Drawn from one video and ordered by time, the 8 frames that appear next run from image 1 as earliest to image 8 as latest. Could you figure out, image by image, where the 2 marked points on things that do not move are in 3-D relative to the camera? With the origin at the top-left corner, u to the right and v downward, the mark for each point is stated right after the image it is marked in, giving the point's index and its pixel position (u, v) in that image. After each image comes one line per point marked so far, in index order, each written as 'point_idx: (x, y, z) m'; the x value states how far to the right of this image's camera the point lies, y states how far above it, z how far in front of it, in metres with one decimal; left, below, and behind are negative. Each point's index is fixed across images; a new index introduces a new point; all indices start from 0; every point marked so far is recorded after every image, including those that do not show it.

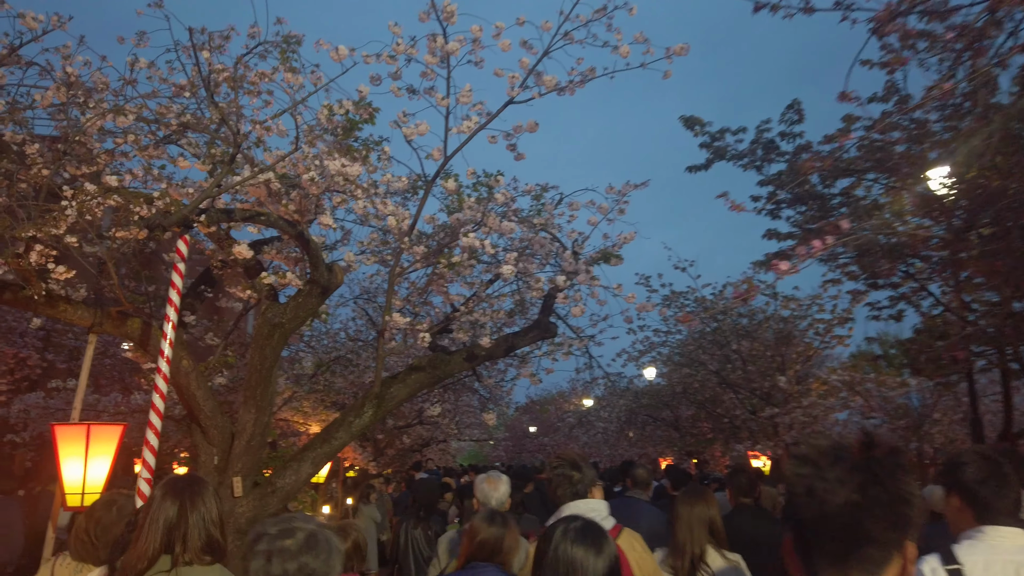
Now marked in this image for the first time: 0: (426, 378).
0: (-1.2, -1.2, +10.2) m
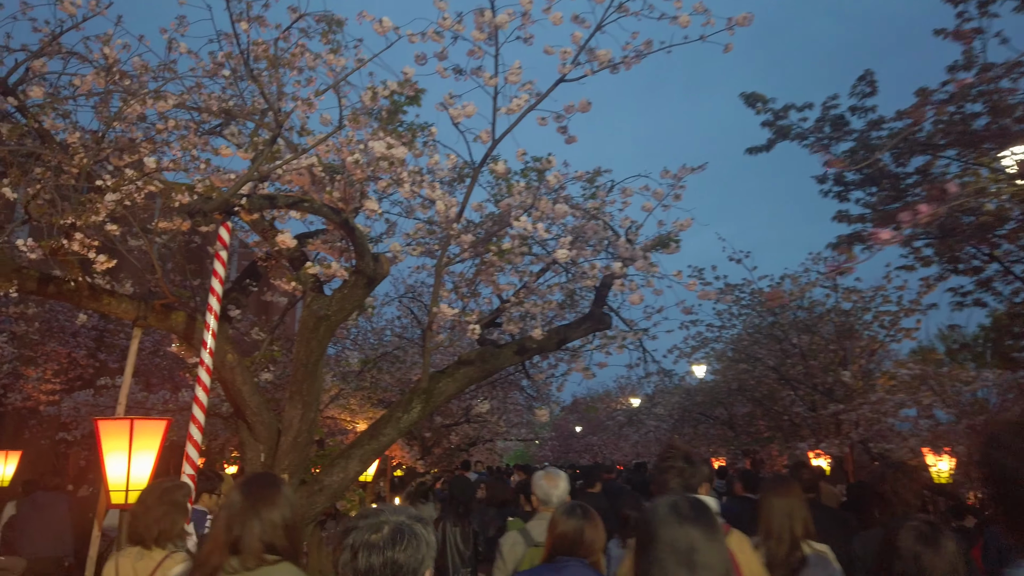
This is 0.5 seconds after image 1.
0: (-0.5, -1.1, +9.8) m
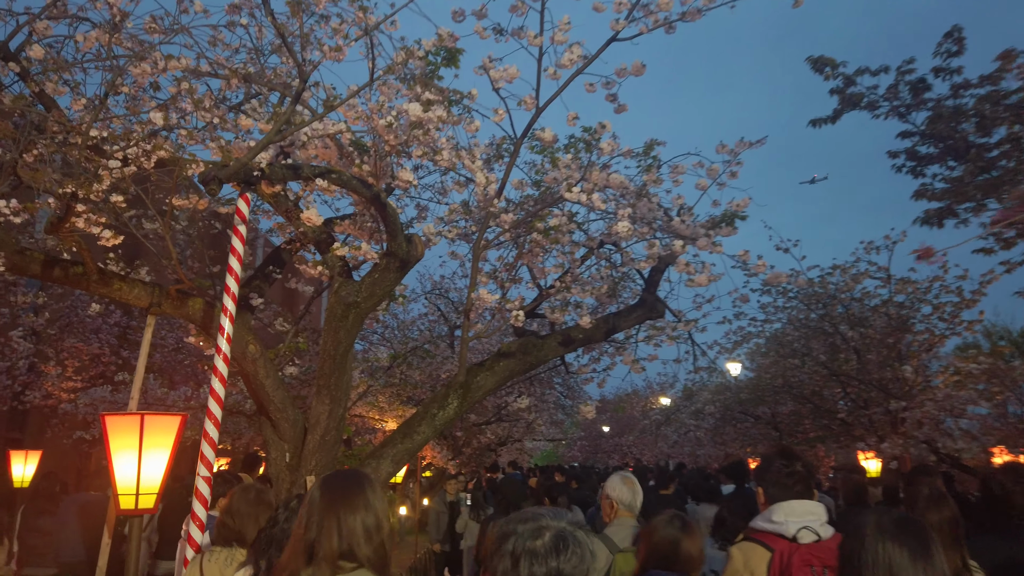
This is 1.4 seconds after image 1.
0: (0.0, -0.9, +9.0) m
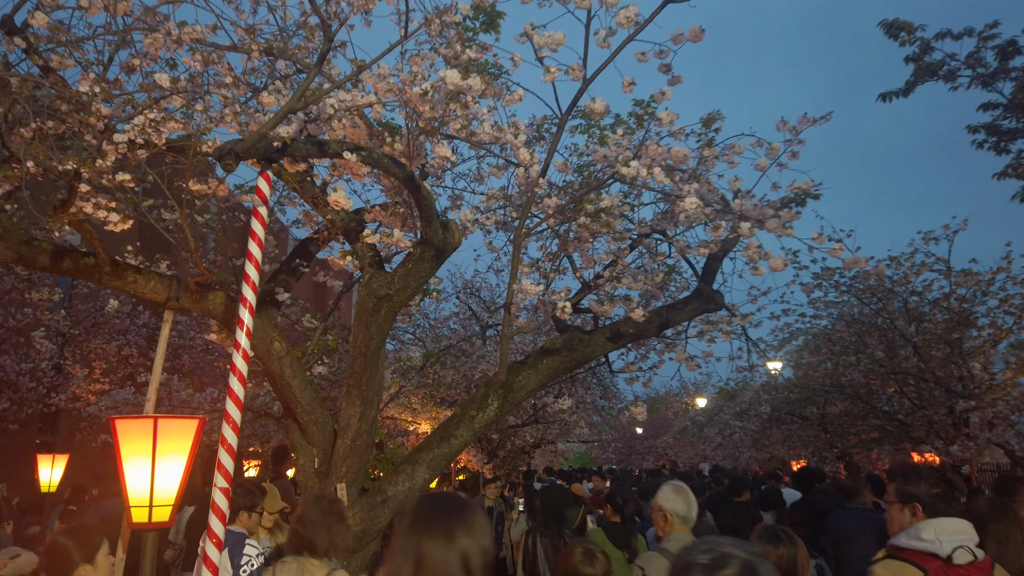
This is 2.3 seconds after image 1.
0: (+0.5, -0.8, +8.3) m
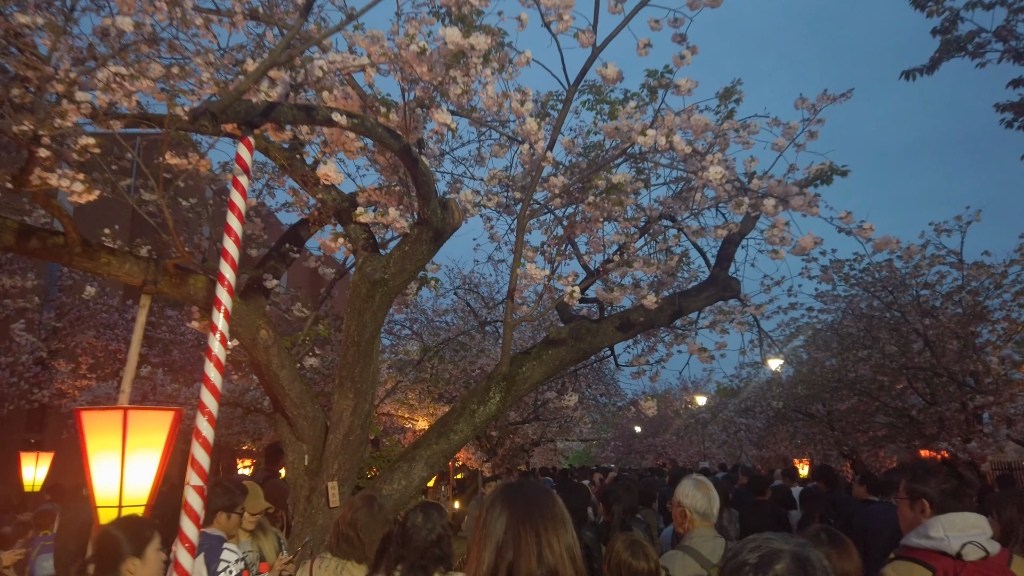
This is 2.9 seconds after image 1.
0: (+0.6, -0.7, +7.8) m
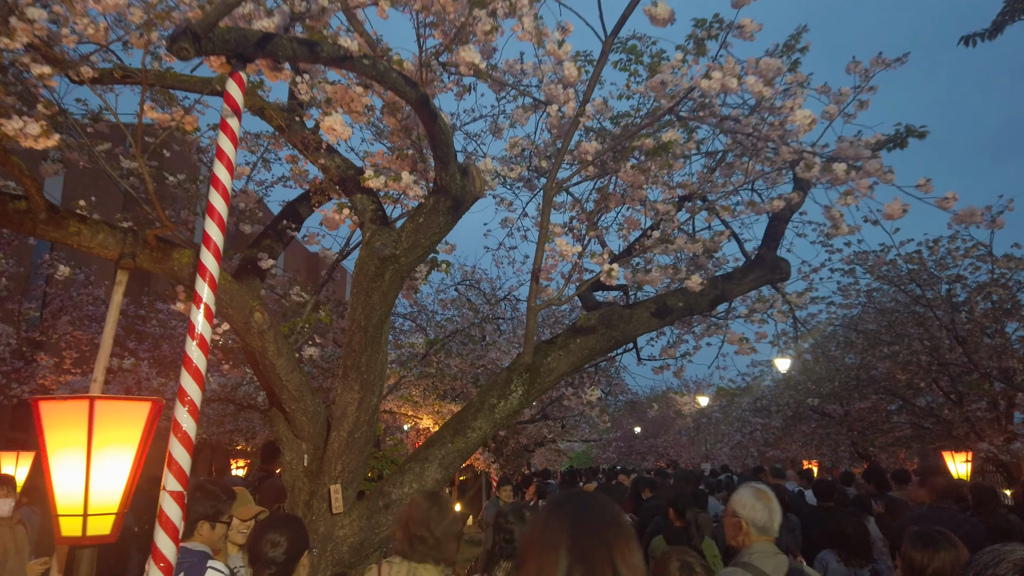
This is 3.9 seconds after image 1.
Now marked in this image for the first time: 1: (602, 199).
0: (+0.8, -0.5, +7.0) m
1: (+0.8, +0.8, +6.8) m
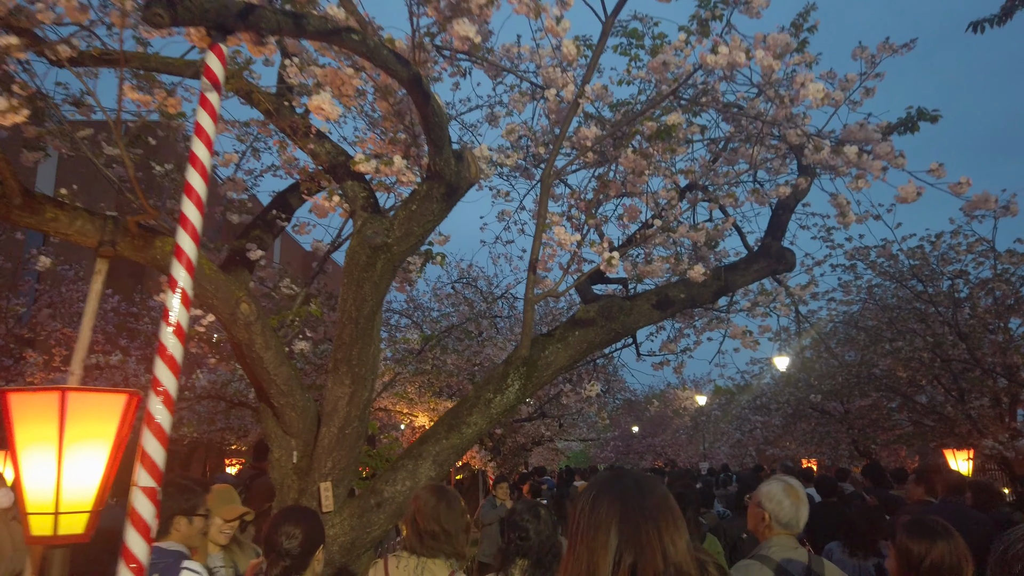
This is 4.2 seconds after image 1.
0: (+0.8, -0.4, +6.8) m
1: (+0.8, +0.9, +6.5) m
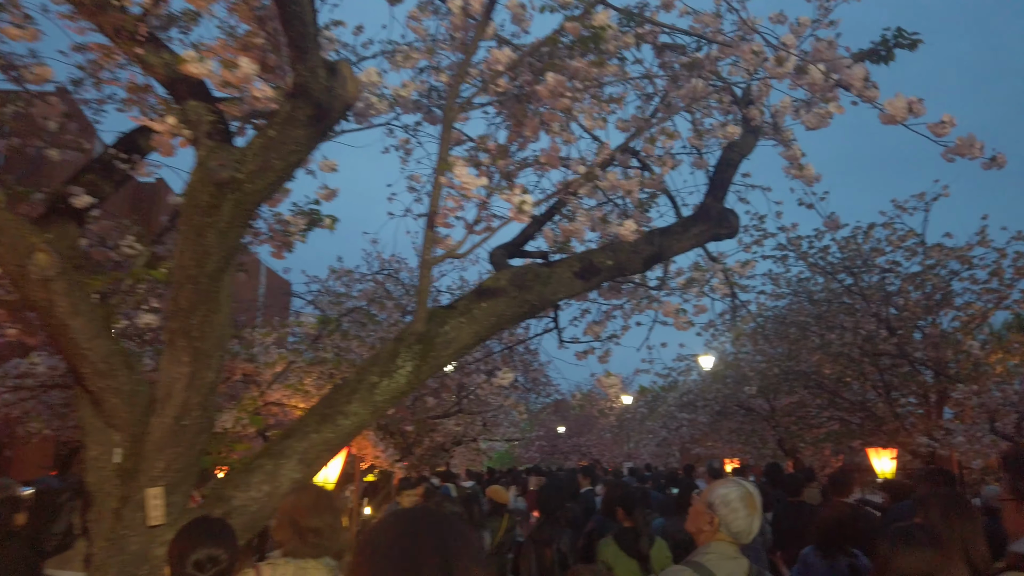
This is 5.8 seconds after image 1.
0: (0.0, -0.1, +5.6) m
1: (0.0, +1.2, +5.4) m
